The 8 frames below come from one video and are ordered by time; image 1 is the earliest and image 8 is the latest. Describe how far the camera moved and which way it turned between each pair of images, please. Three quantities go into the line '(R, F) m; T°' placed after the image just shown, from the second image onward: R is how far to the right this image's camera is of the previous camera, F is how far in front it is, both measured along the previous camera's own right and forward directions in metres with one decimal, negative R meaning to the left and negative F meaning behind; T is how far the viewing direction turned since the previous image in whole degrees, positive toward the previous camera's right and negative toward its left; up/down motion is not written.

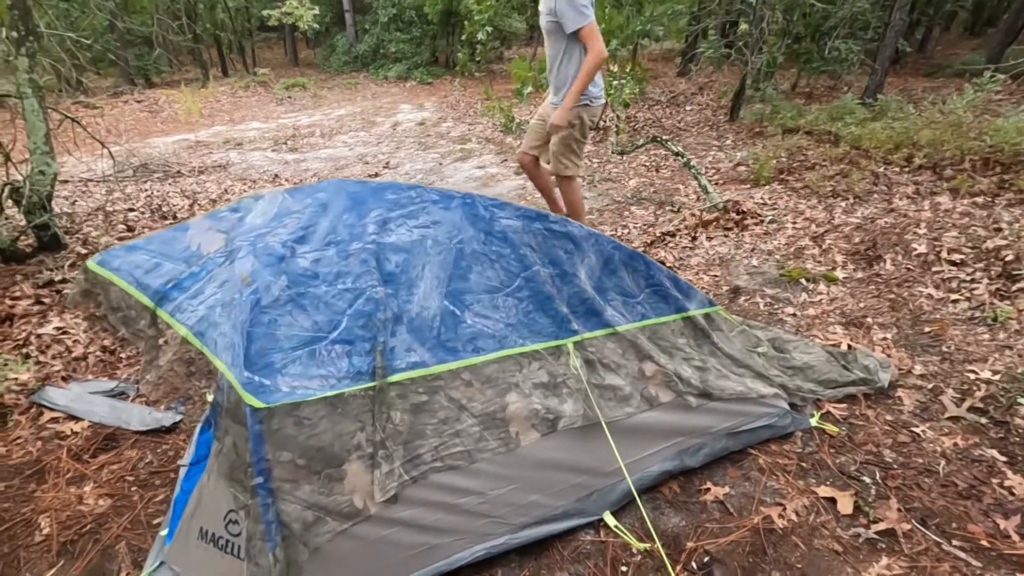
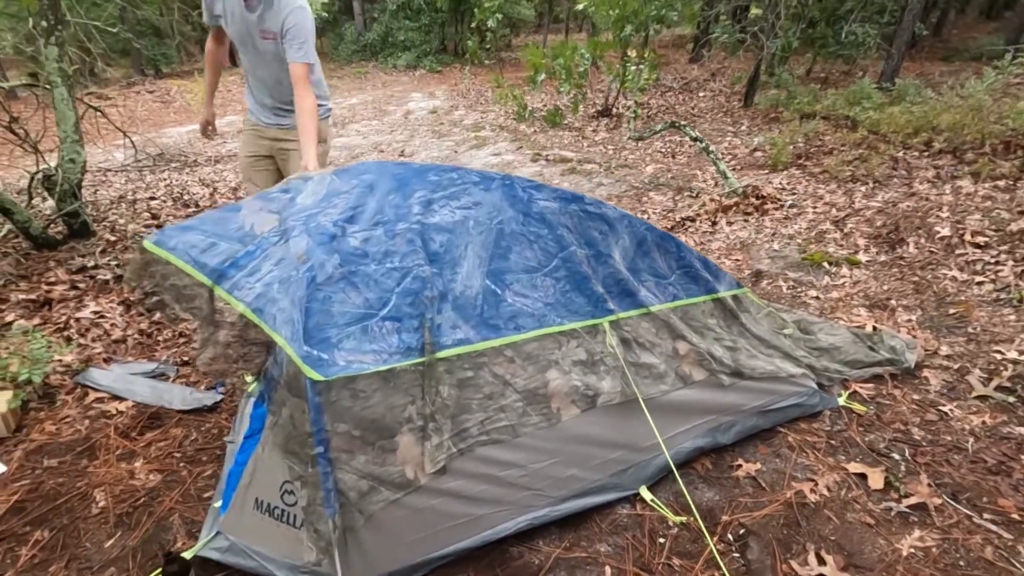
(-0.2, -0.1) m; -1°
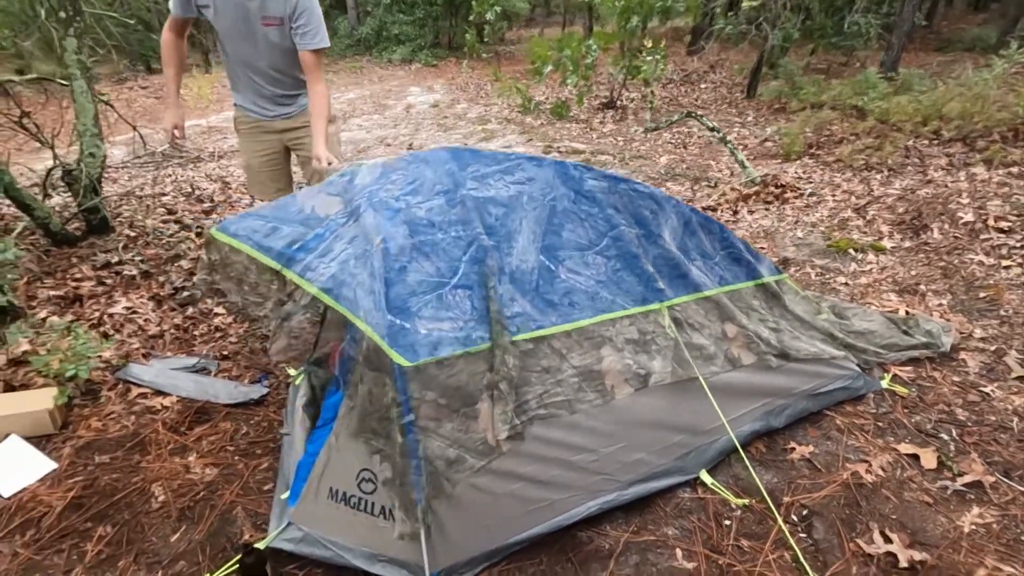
(-0.3, 0.0) m; +1°
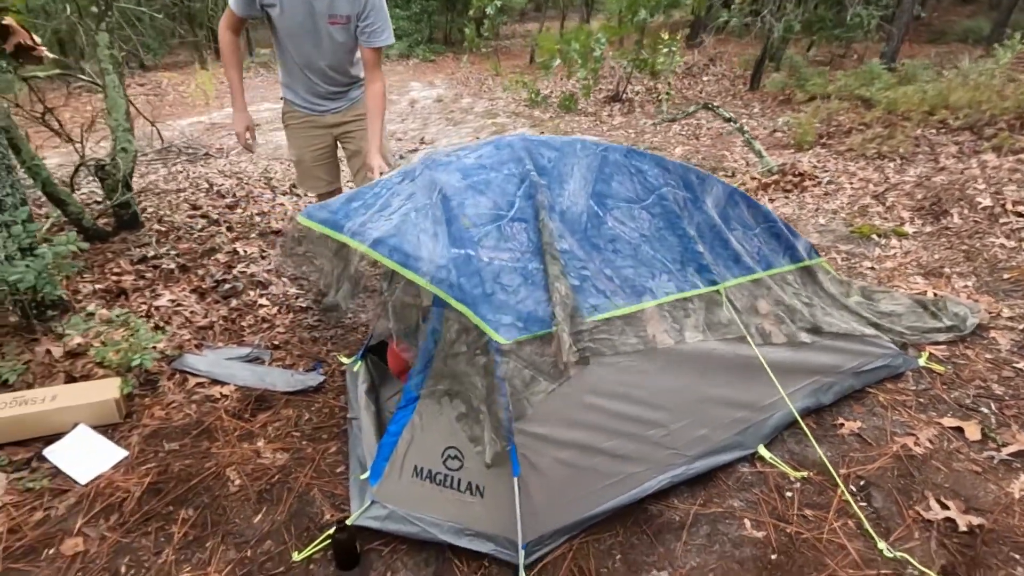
(-0.4, -0.1) m; +1°
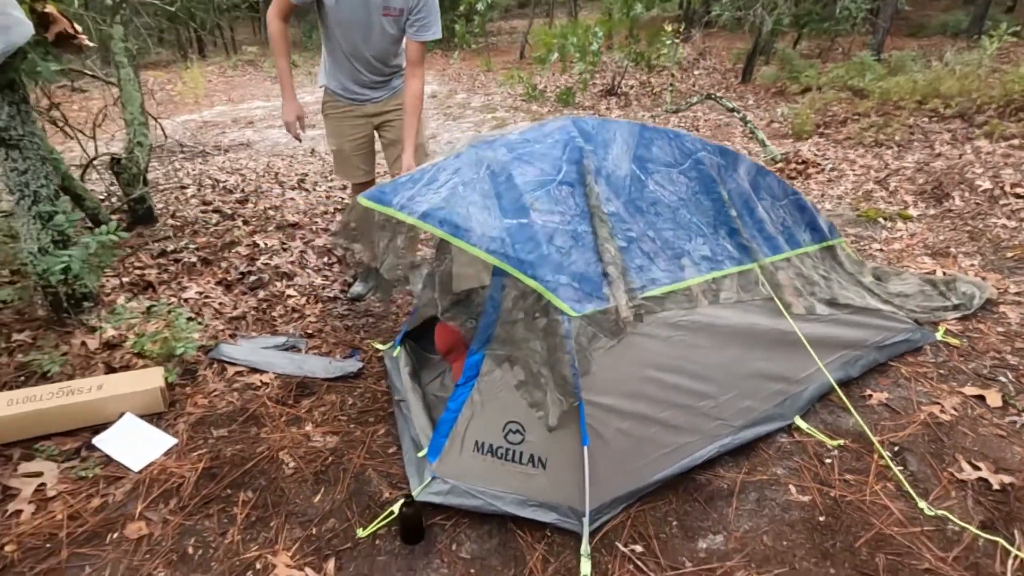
(-0.3, -0.1) m; +2°
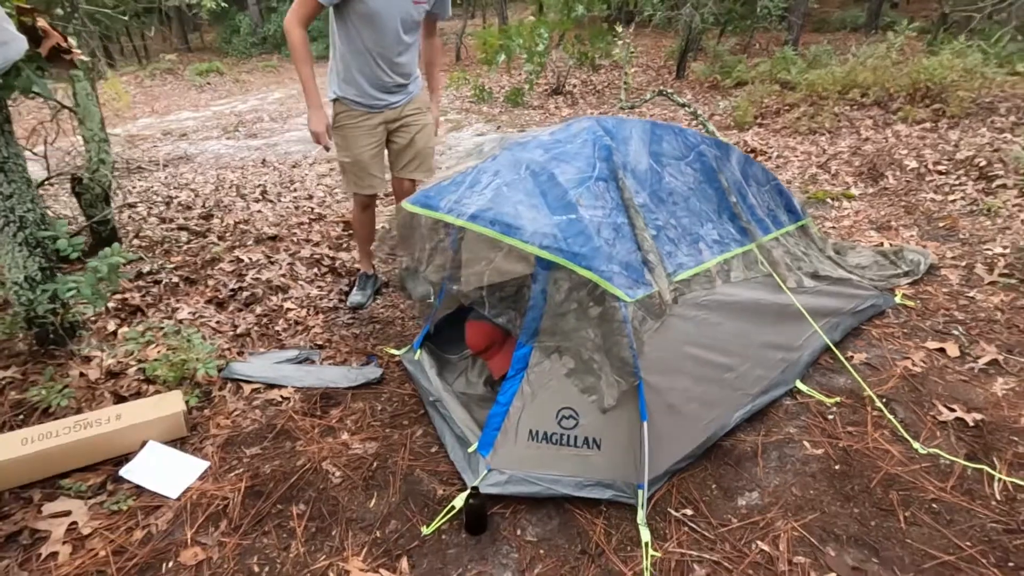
(-0.5, -0.1) m; +7°
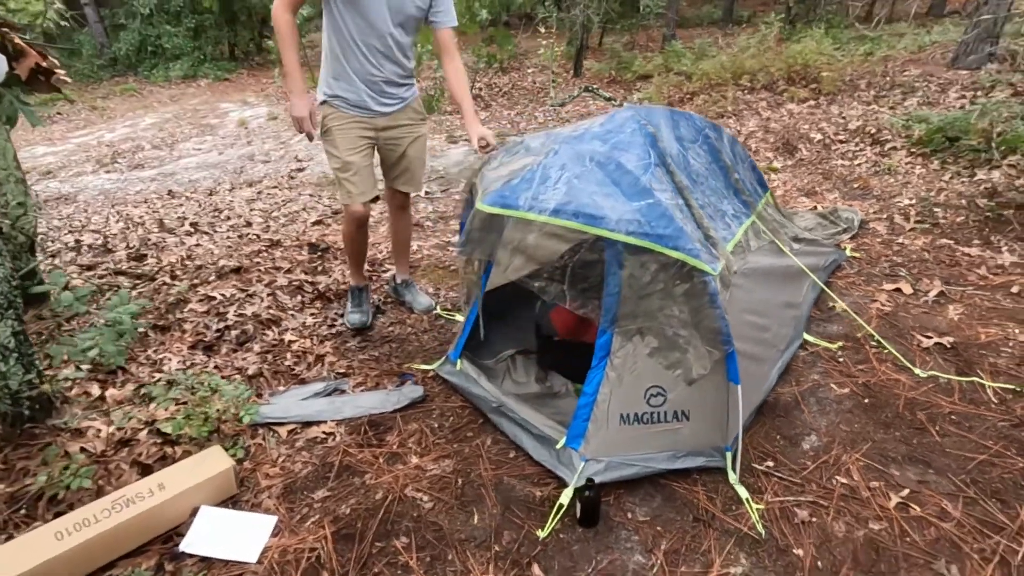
(-0.8, +0.1) m; +11°
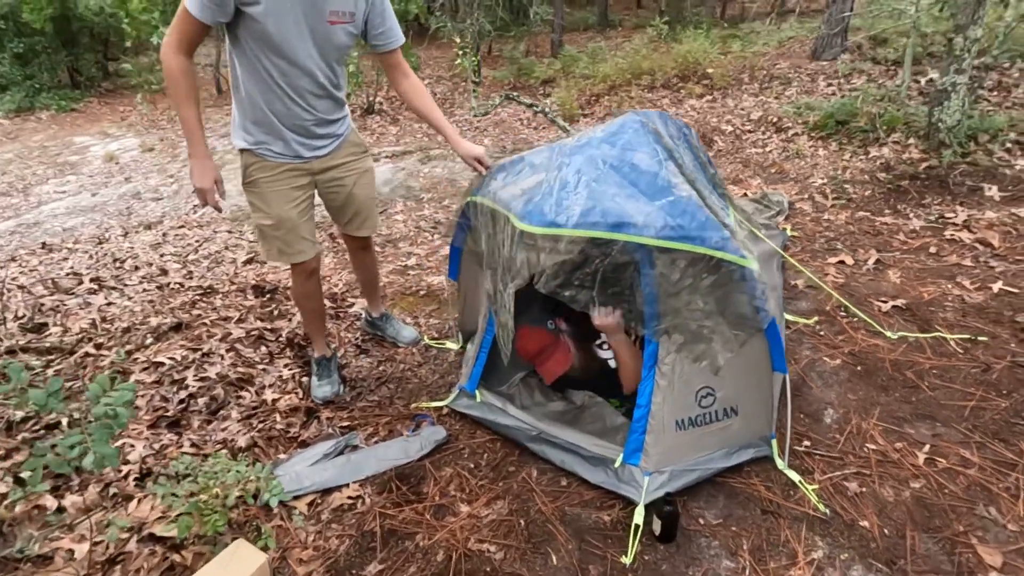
(-0.6, +0.2) m; +11°
